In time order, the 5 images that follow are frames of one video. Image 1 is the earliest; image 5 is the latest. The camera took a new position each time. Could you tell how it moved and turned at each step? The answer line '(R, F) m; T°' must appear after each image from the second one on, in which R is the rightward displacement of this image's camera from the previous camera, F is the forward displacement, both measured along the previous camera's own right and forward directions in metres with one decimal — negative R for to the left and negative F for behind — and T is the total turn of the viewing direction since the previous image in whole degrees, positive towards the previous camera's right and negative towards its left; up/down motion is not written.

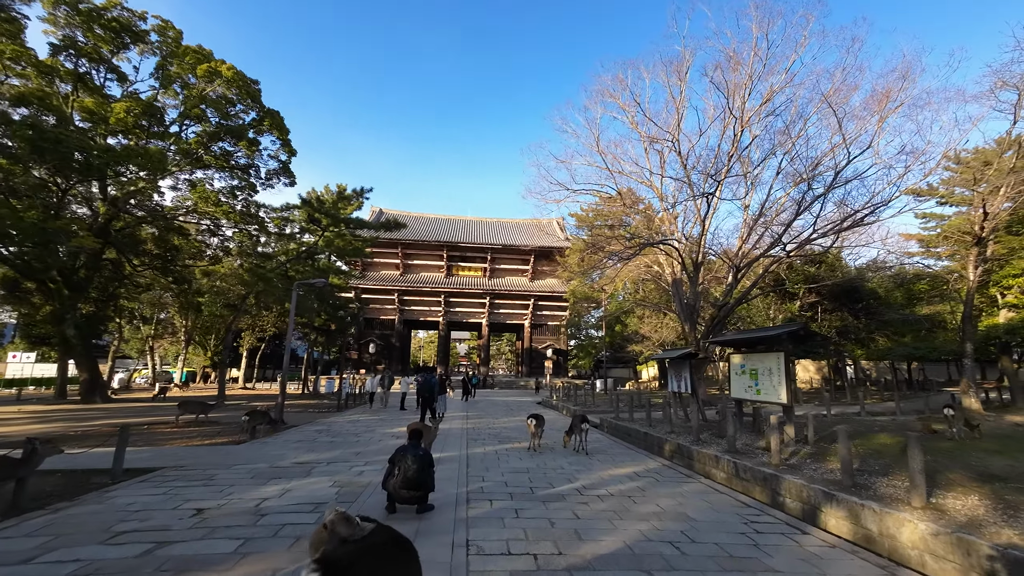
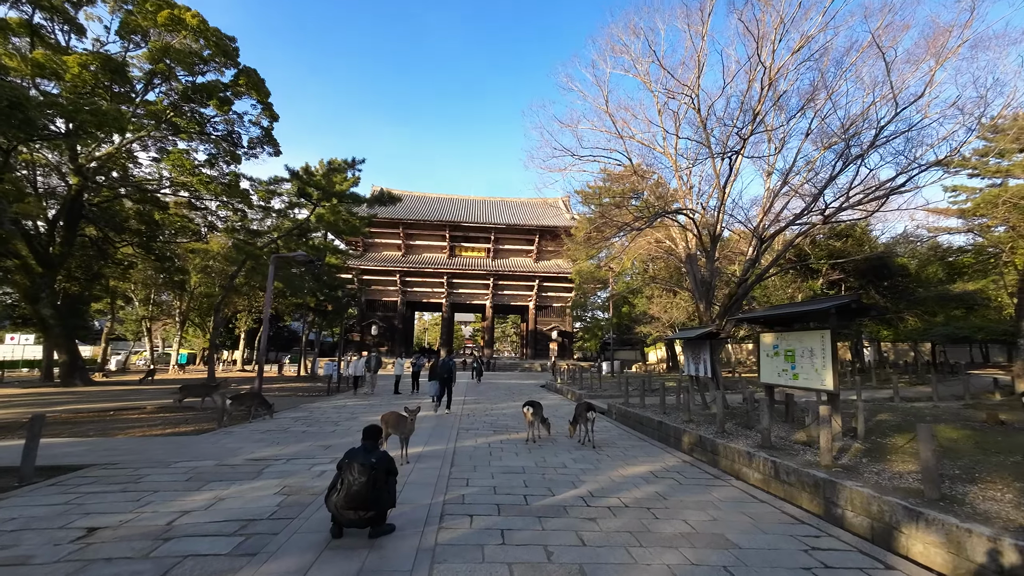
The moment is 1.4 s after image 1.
(+0.2, +1.2) m; -1°
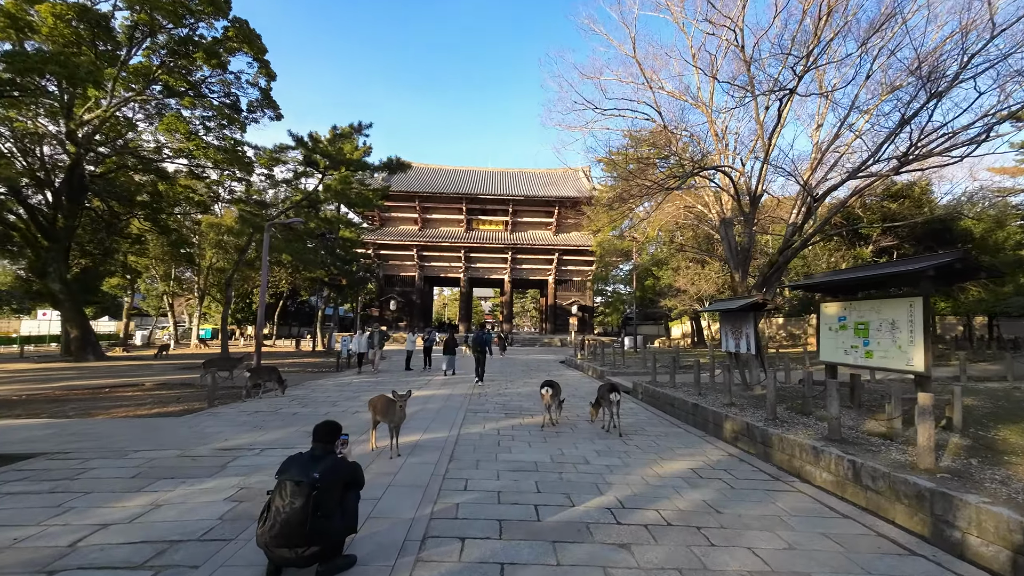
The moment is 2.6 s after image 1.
(+0.1, +1.1) m; -3°
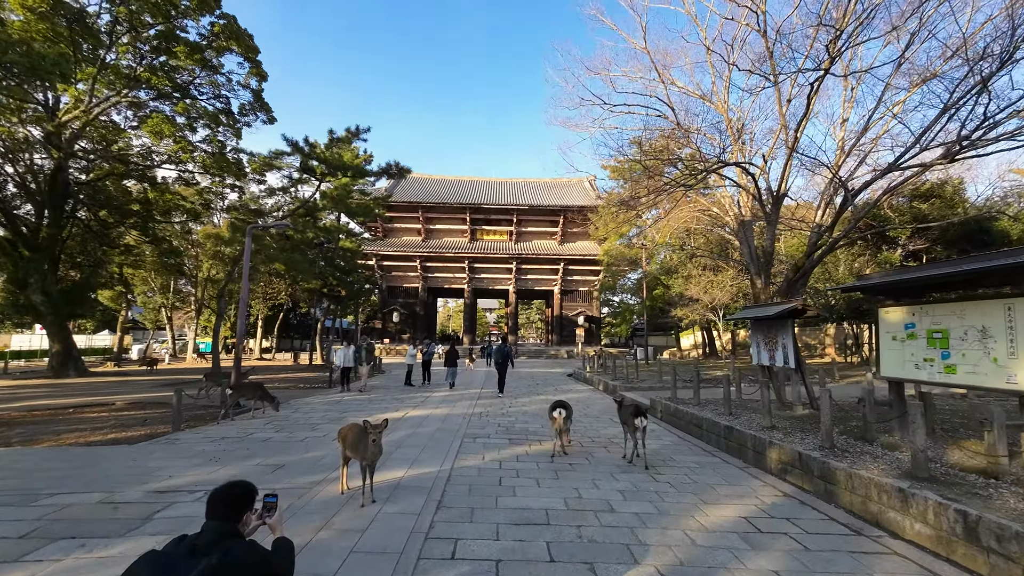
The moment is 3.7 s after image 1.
(0.0, +0.9) m; -1°
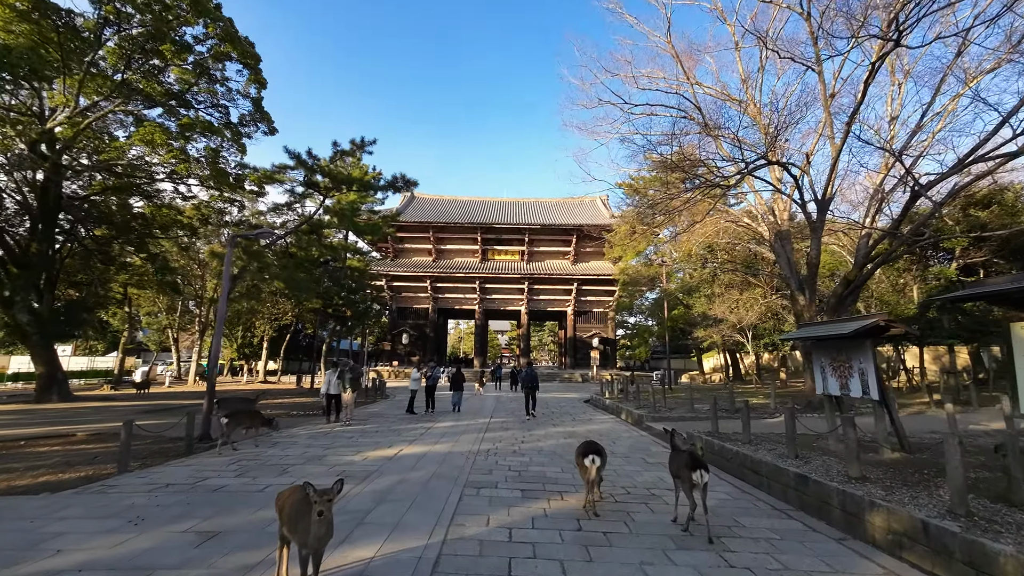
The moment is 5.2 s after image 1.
(0.0, +1.2) m; -2°
